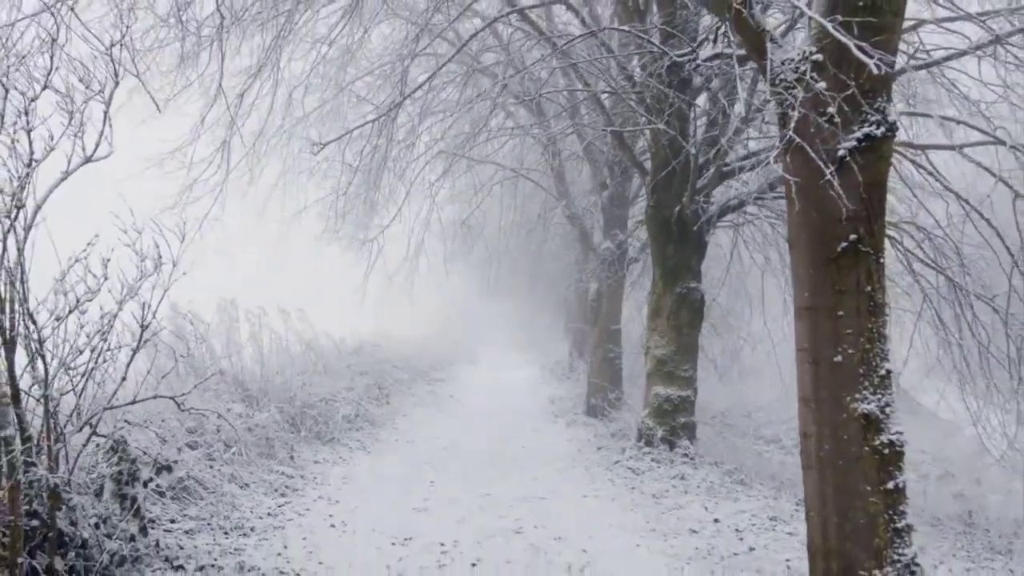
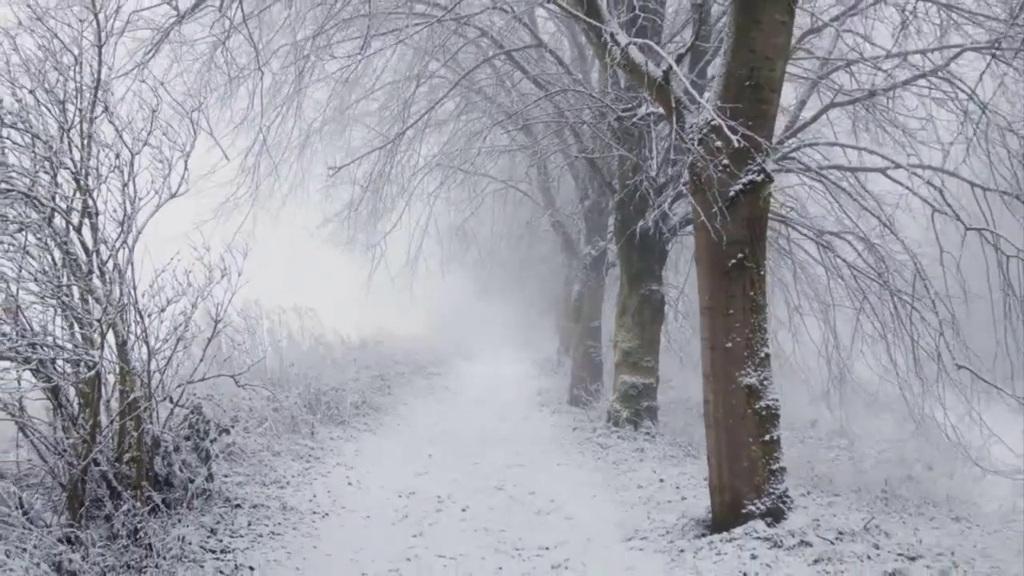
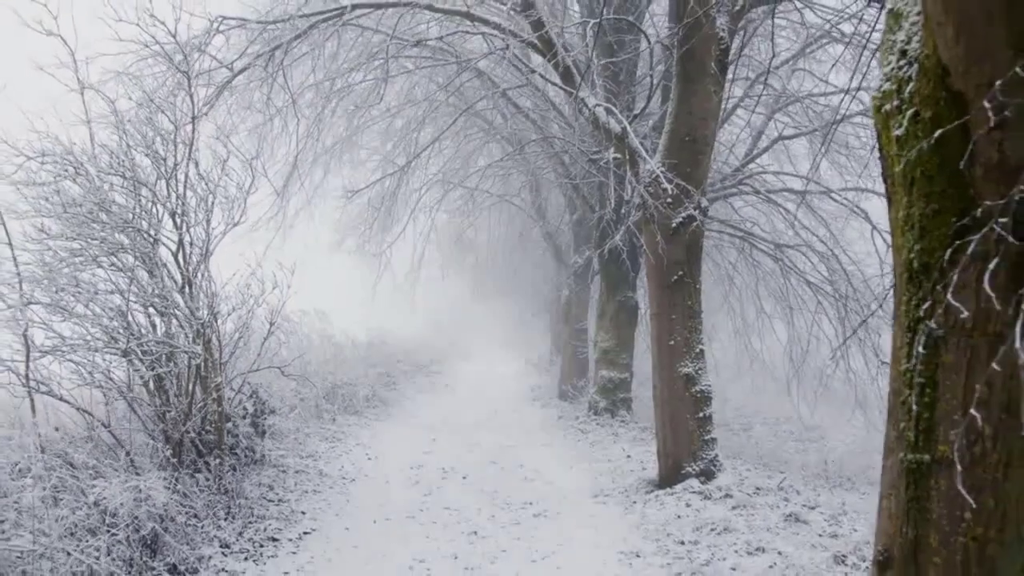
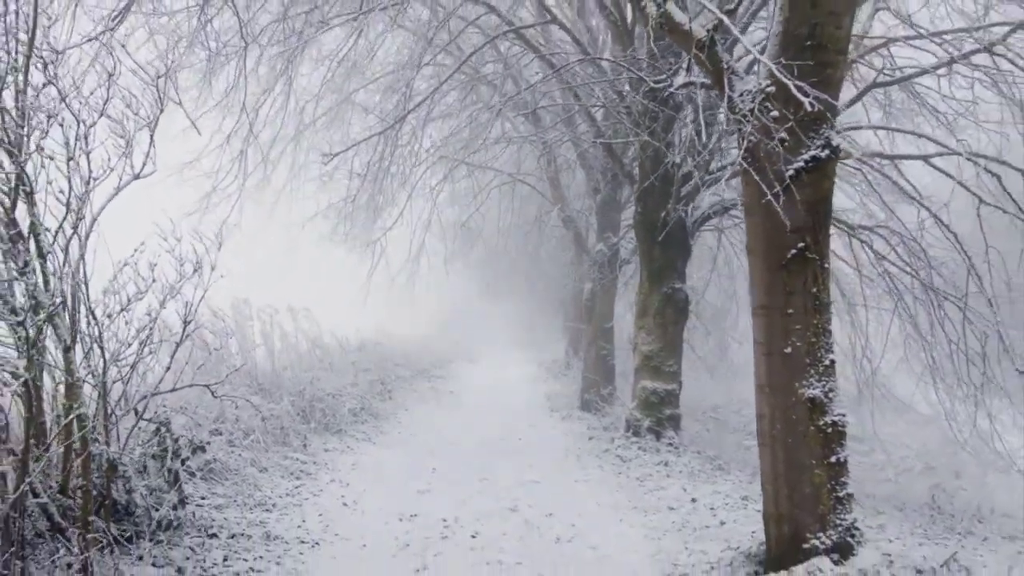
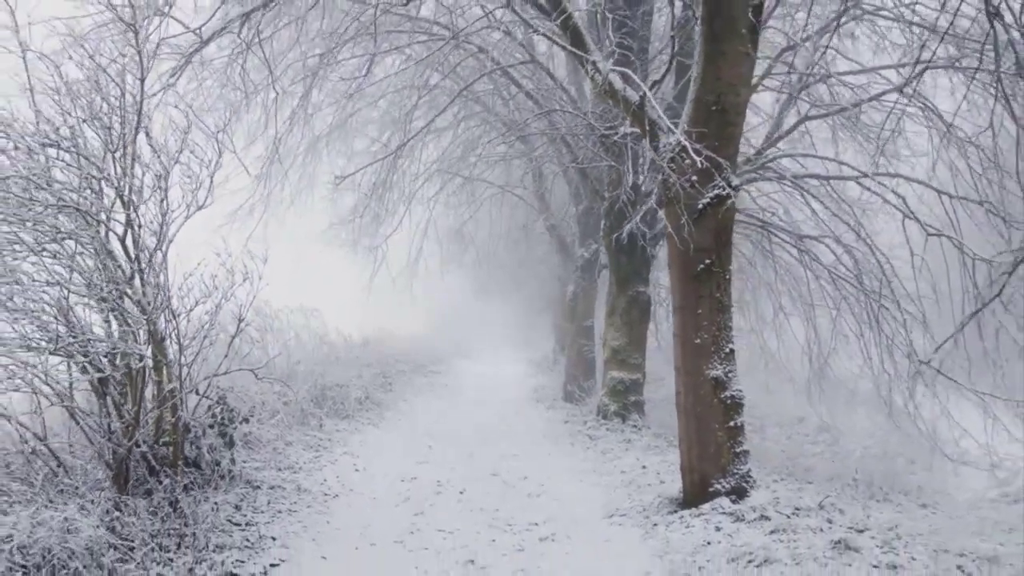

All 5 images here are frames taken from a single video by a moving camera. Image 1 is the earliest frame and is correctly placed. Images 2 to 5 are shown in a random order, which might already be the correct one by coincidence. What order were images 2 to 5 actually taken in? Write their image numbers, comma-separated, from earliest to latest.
4, 2, 5, 3
